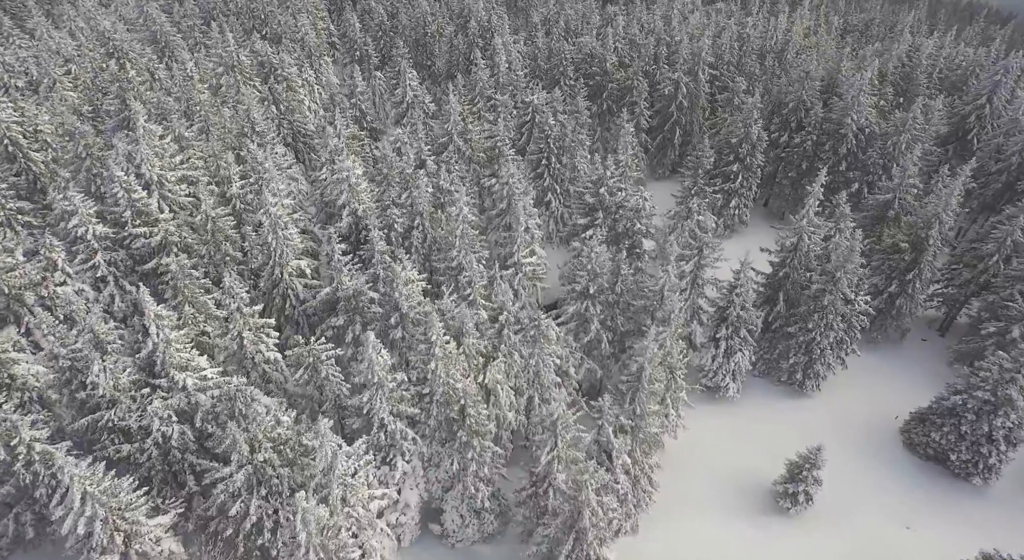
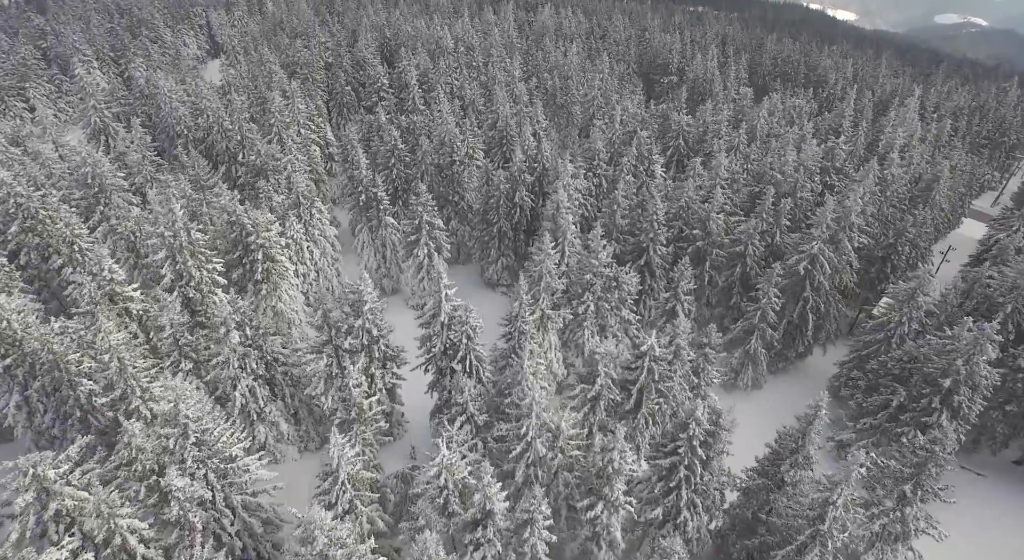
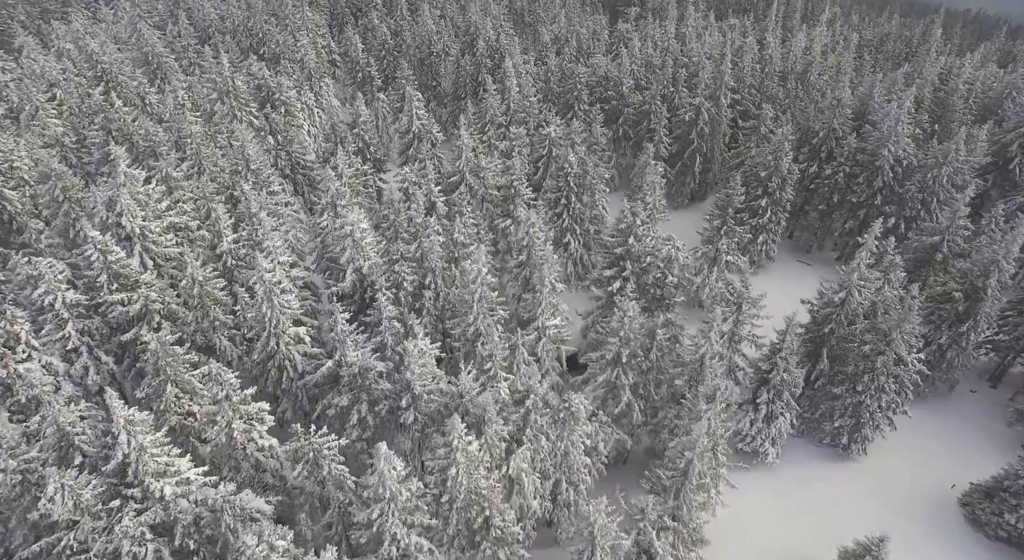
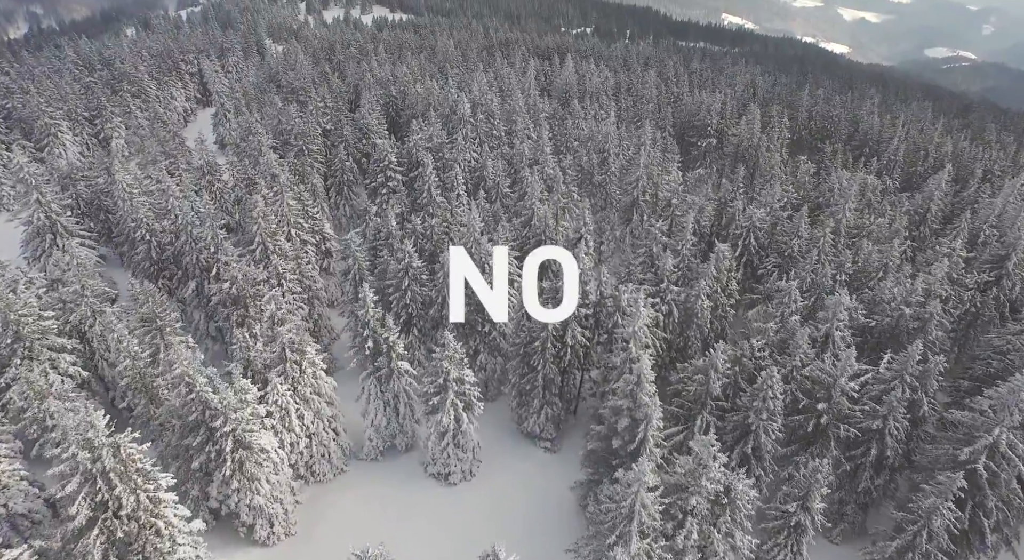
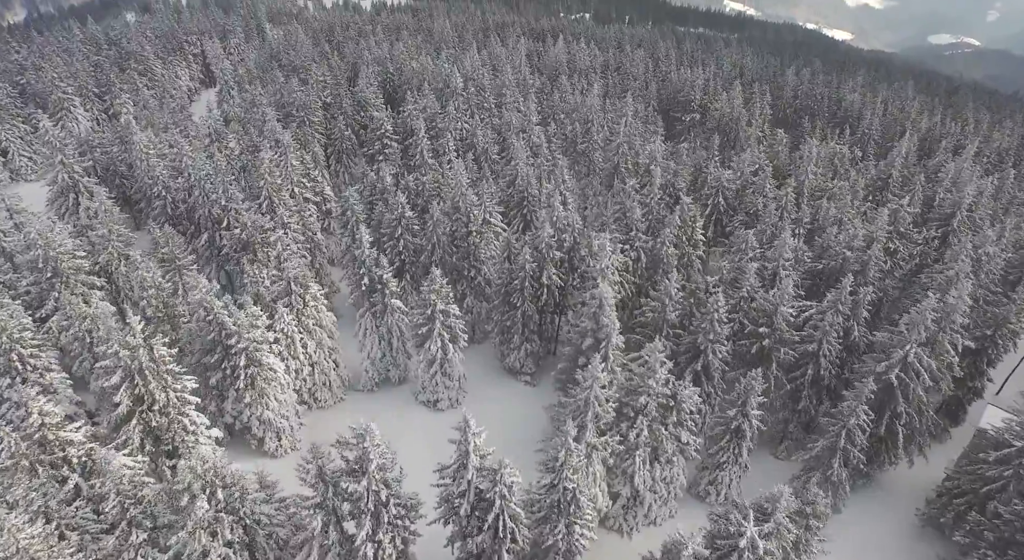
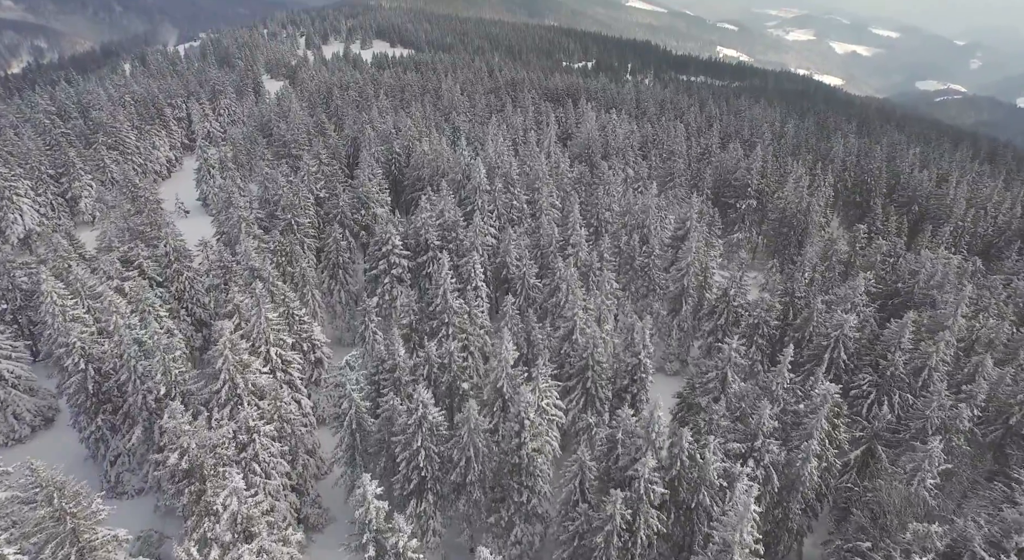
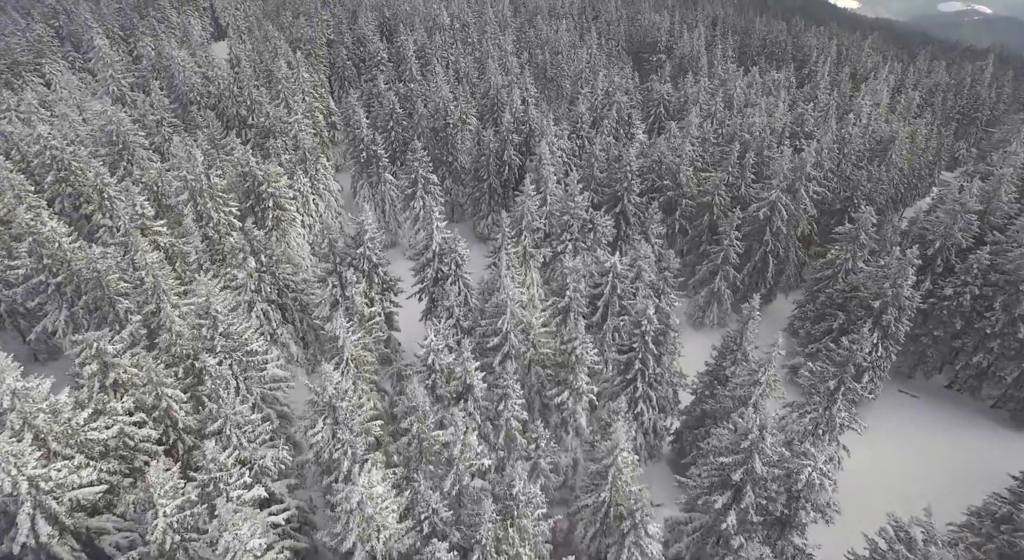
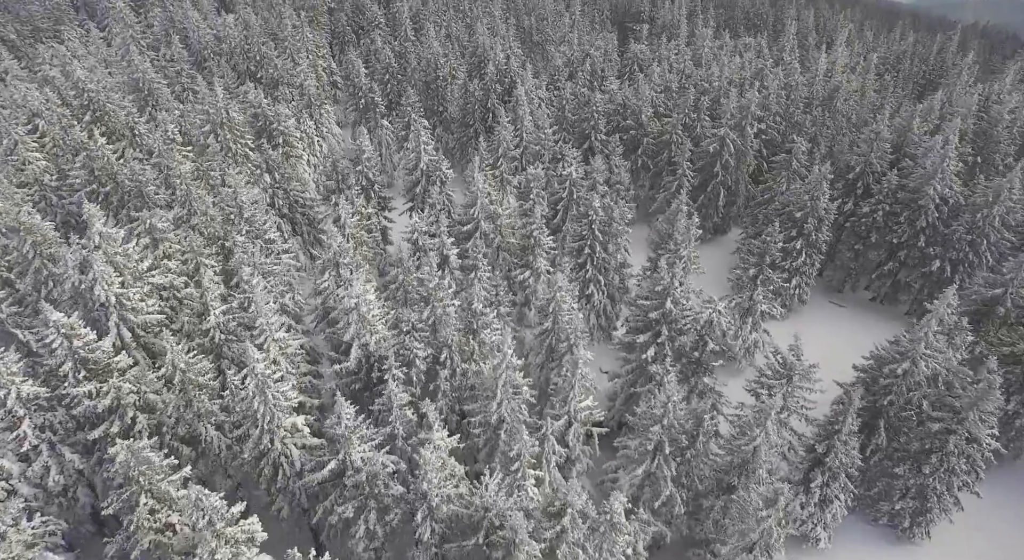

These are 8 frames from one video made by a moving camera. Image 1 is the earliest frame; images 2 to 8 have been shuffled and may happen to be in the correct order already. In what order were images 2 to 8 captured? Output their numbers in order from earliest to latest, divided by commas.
3, 8, 7, 2, 5, 4, 6
